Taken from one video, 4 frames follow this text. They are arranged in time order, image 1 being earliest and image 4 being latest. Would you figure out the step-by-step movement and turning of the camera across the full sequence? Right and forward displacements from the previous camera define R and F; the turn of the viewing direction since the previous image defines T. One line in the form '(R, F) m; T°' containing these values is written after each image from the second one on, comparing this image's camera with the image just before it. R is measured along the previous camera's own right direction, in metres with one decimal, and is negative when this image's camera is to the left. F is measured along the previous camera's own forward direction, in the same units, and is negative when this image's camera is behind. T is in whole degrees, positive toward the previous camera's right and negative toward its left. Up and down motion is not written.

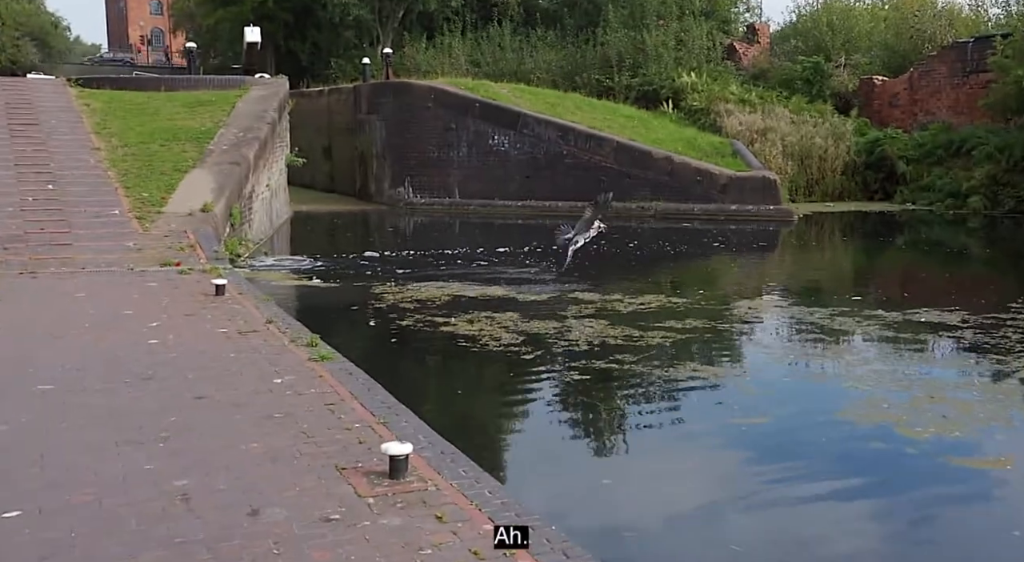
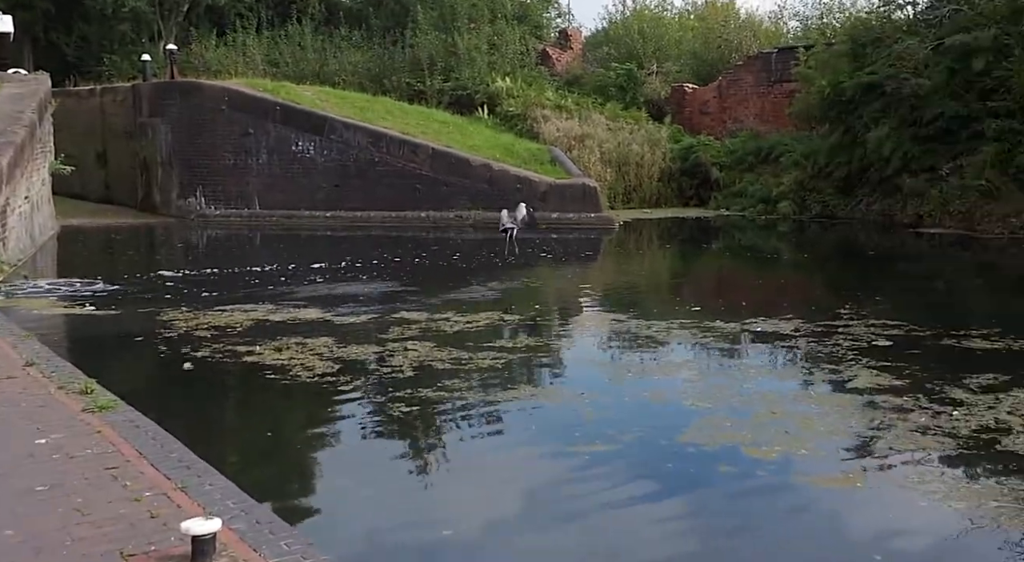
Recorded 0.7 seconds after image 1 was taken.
(0.0, +0.9) m; +11°
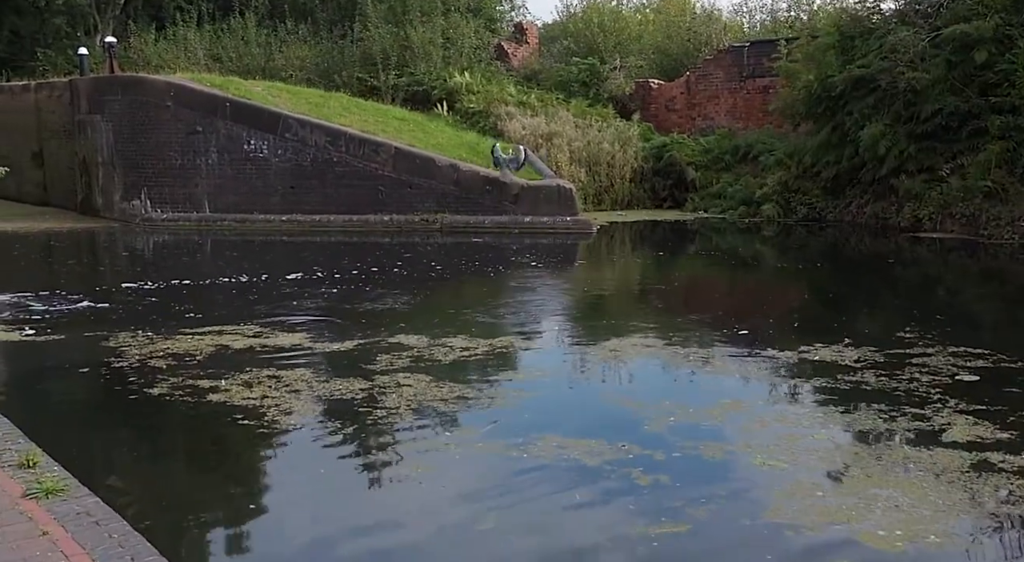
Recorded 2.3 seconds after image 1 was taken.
(-0.5, +1.0) m; +3°
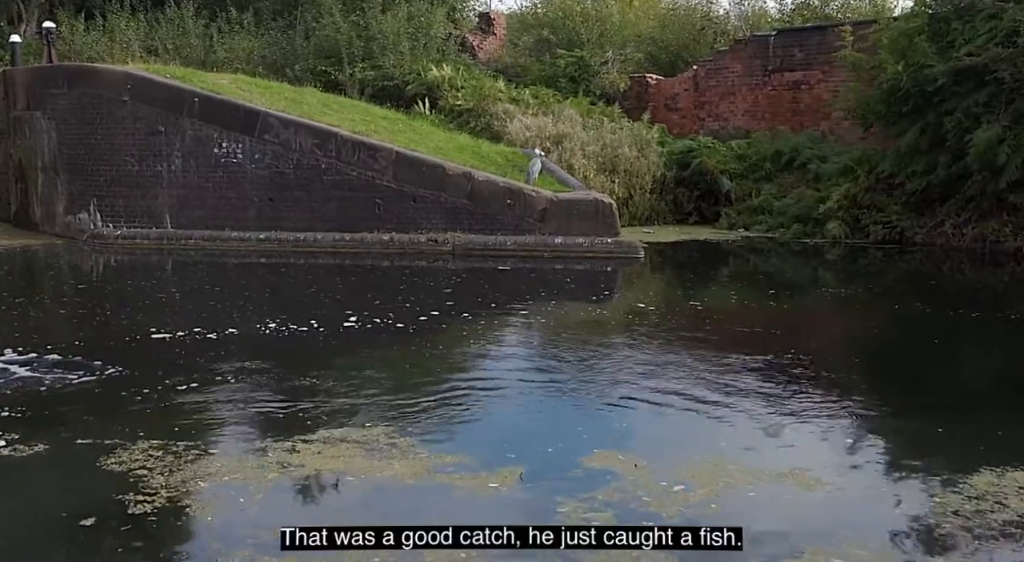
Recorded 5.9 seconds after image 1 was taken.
(-1.4, +2.5) m; +5°
